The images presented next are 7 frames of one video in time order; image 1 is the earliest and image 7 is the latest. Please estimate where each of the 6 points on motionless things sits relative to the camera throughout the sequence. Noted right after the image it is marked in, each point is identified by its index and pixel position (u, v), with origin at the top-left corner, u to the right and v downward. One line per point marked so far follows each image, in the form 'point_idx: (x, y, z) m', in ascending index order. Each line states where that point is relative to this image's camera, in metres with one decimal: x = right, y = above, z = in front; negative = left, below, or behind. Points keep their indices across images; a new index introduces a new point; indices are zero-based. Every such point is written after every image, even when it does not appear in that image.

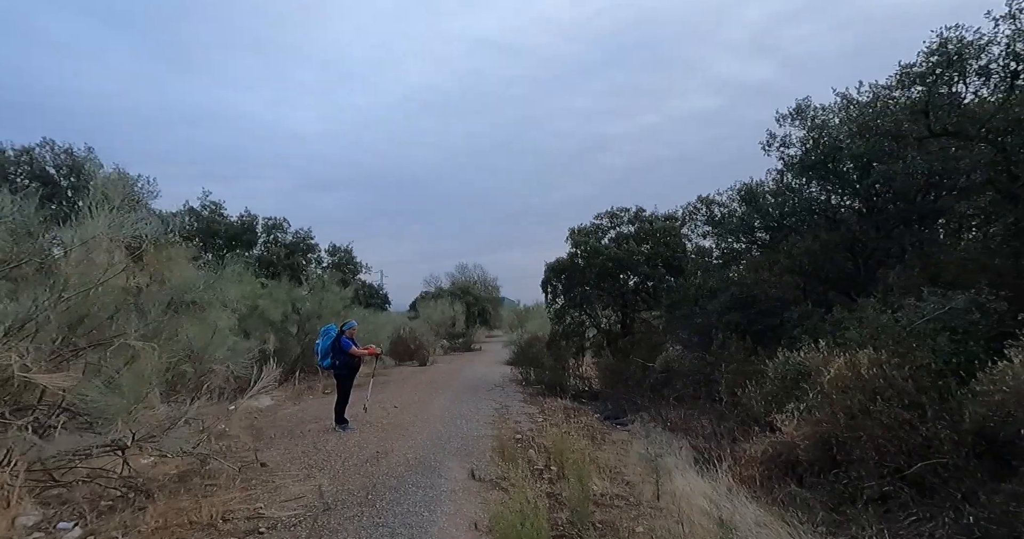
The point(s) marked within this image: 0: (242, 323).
0: (-6.5, -1.3, +12.9) m
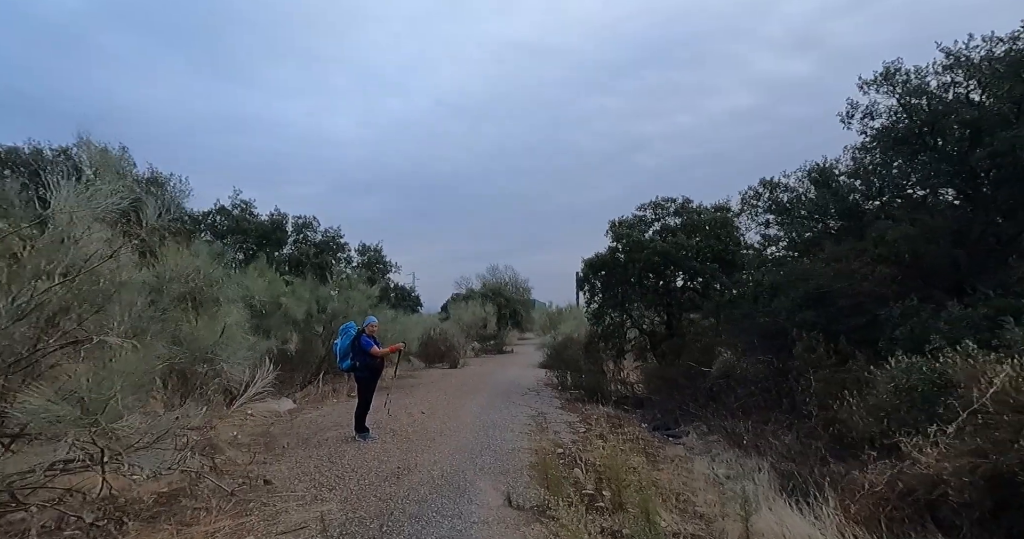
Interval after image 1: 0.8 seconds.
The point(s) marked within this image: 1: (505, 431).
0: (-5.7, -1.2, +12.2) m
1: (-0.1, -2.6, +8.6) m
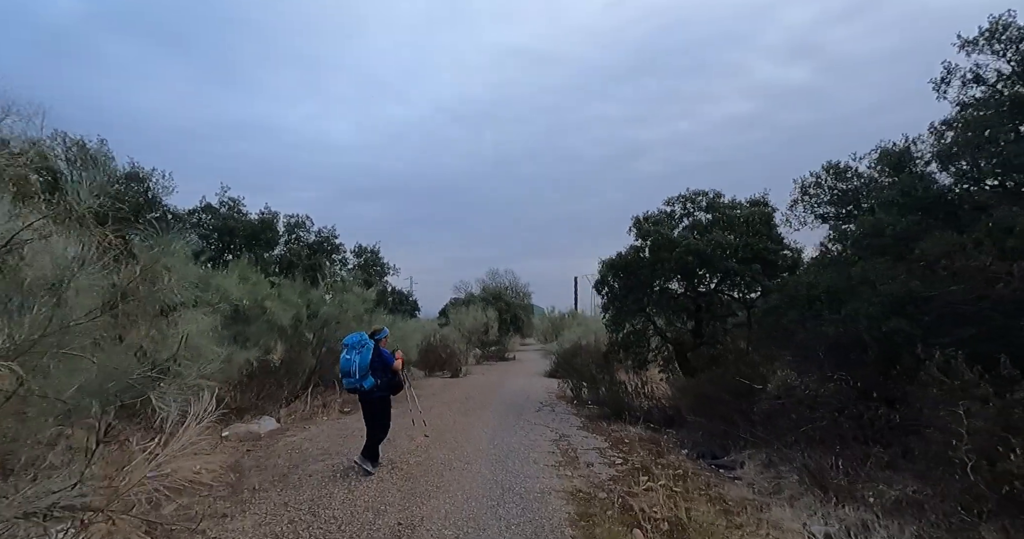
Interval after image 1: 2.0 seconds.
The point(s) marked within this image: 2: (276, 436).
0: (-5.4, -1.2, +10.8) m
1: (+0.2, -2.6, +7.1) m
2: (-4.1, -2.9, +9.4) m
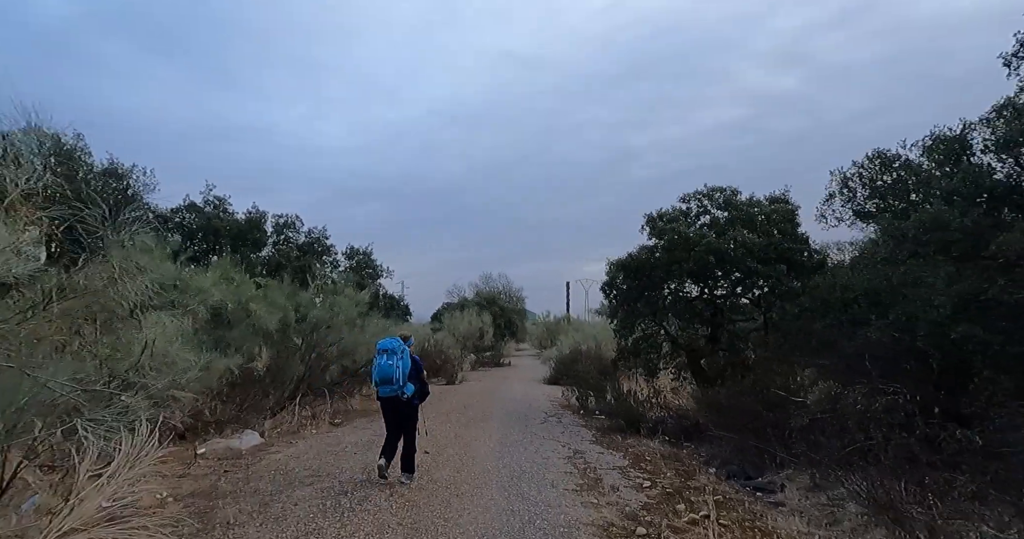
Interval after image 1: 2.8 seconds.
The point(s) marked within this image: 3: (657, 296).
0: (-5.3, -1.2, +9.8) m
1: (+0.4, -2.5, +6.2) m
2: (-4.0, -2.9, +8.5) m
3: (+3.2, -0.5, +12.0) m
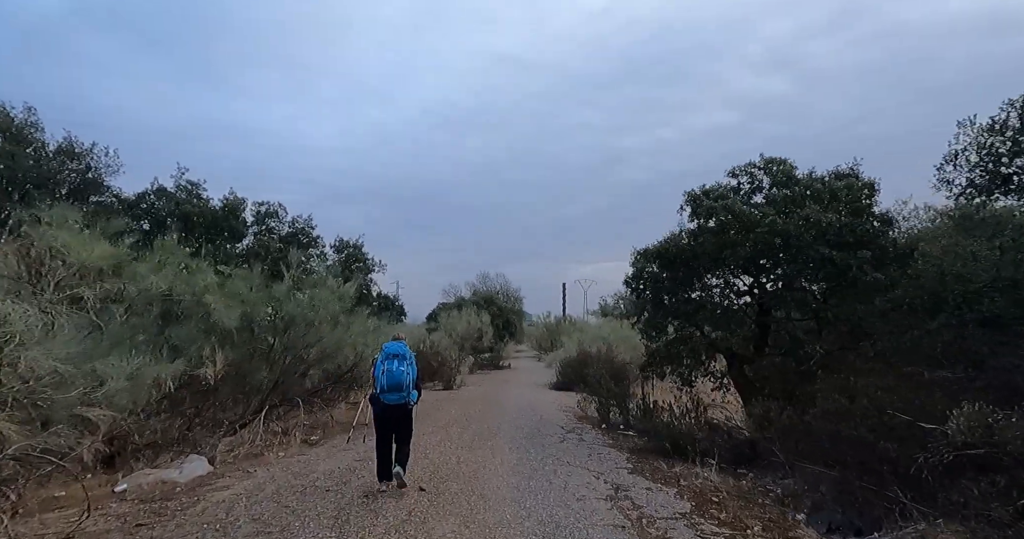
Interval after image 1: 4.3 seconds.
0: (-5.0, -0.9, +7.8) m
1: (+0.6, -2.3, +4.2) m
2: (-3.7, -2.6, +6.4) m
3: (+3.5, -0.3, +10.0) m
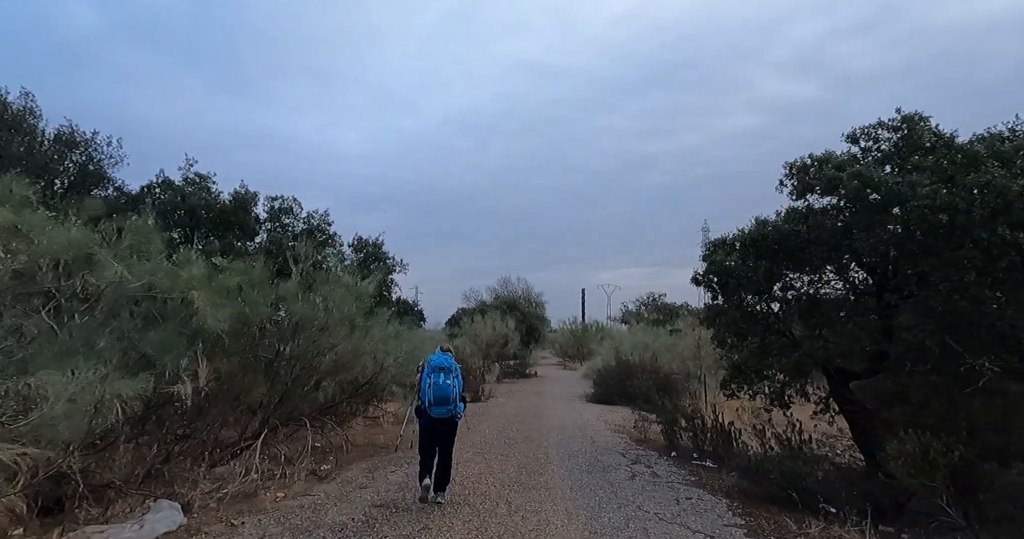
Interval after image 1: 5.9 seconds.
0: (-4.3, -0.8, +6.0) m
1: (+1.3, -2.1, +2.3) m
2: (-3.0, -2.4, +4.6) m
3: (+4.3, -0.2, +8.0) m
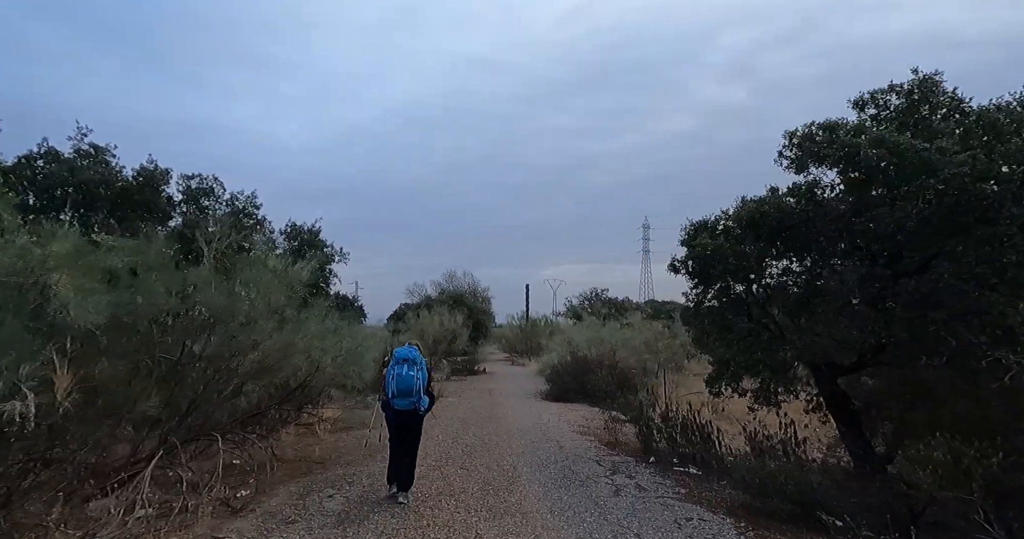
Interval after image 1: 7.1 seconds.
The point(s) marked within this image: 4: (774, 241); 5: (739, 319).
0: (-4.5, -0.5, +4.3) m
1: (+1.4, -1.9, +1.1) m
2: (-3.1, -2.2, +3.0) m
3: (+3.8, 0.0, +7.1) m
4: (+3.6, +0.4, +7.6) m
5: (+3.3, -0.7, +7.9) m
